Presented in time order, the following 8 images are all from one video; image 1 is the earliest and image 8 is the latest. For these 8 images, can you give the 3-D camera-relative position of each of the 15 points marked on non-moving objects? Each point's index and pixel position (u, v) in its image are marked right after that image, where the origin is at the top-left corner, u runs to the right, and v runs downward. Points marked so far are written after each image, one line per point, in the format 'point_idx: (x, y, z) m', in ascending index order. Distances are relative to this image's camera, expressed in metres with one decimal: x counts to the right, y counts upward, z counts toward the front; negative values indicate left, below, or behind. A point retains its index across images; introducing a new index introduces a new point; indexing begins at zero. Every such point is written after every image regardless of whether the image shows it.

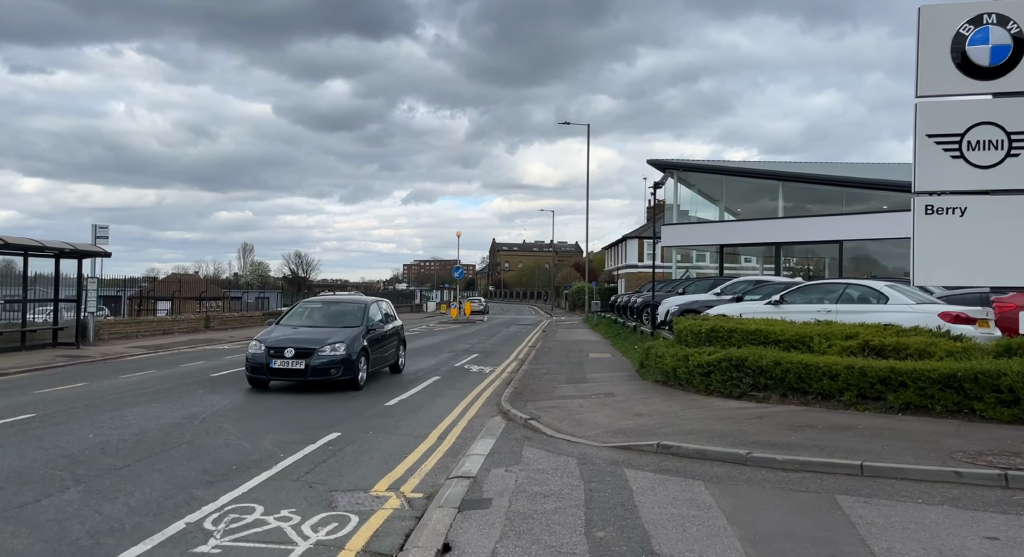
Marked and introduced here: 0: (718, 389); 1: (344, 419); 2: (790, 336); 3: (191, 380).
0: (+2.9, -1.6, +9.8) m
1: (-2.3, -1.9, +9.4) m
2: (+4.1, -0.9, +10.1) m
3: (-6.0, -1.9, +12.7) m
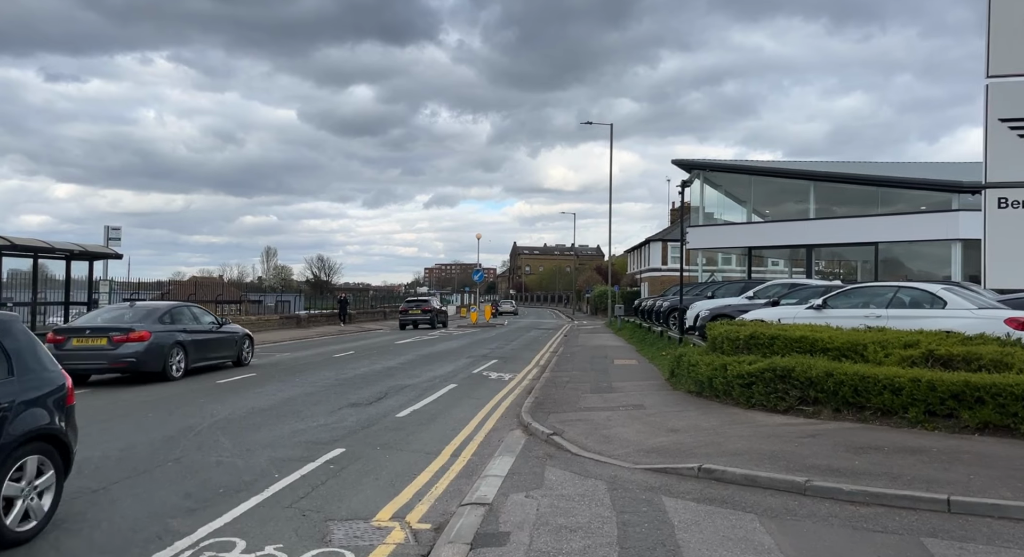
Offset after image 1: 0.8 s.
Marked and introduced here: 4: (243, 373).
0: (+3.2, -1.6, +8.9) m
1: (-2.0, -1.9, +8.6) m
2: (+4.4, -0.9, +9.2) m
3: (-5.6, -1.9, +12.1) m
4: (-5.7, -2.0, +14.9) m
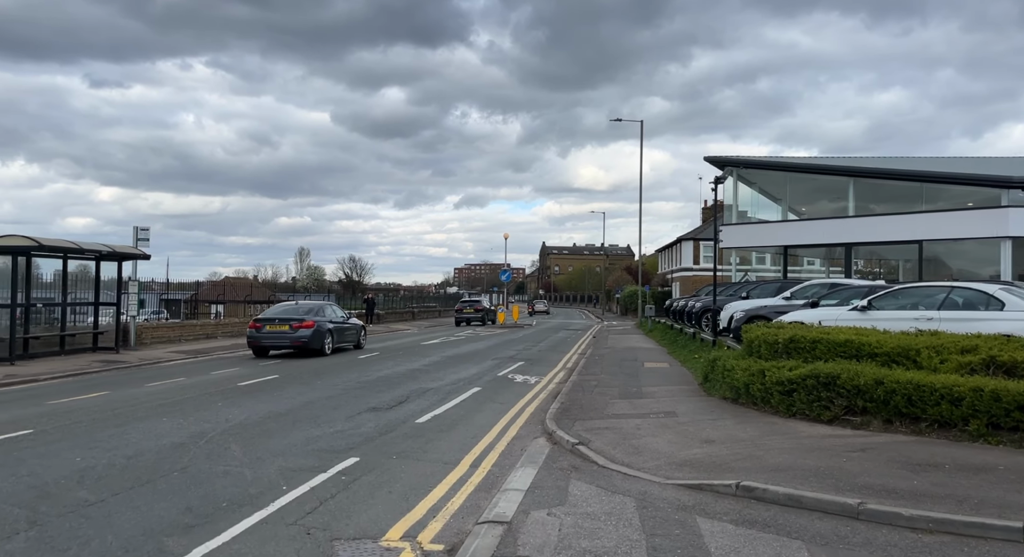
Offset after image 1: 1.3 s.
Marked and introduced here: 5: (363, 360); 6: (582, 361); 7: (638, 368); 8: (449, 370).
0: (+3.5, -1.6, +8.3) m
1: (-1.7, -1.9, +8.2) m
2: (+4.7, -0.9, +8.5) m
3: (-5.2, -1.9, +11.9) m
4: (-5.1, -2.0, +14.7) m
5: (-3.9, -2.2, +18.2) m
6: (+1.9, -2.3, +18.7) m
7: (+3.0, -2.1, +16.4) m
8: (-1.5, -2.2, +16.1) m
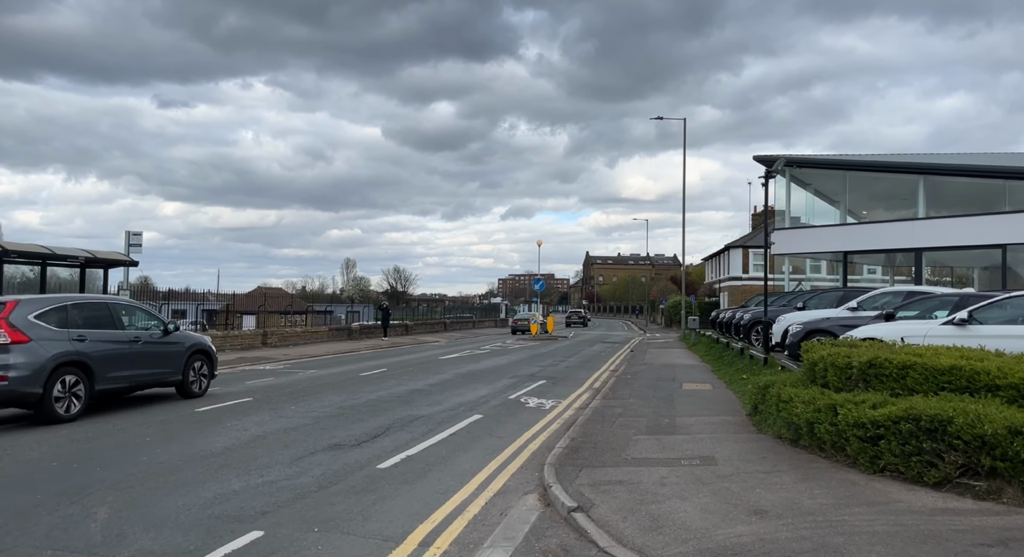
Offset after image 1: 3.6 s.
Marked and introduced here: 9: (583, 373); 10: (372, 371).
0: (+3.3, -1.6, +5.9) m
1: (-1.9, -2.0, +6.2) m
2: (+4.5, -0.9, +6.1) m
3: (-5.2, -2.0, +10.1) m
4: (-4.9, -2.2, +12.8) m
5: (-3.5, -2.4, +16.3) m
6: (+2.3, -2.5, +16.4) m
7: (+3.3, -2.3, +14.0) m
8: (-1.2, -2.3, +14.0) m
9: (+1.9, -2.6, +18.5) m
10: (-3.7, -2.4, +18.0) m
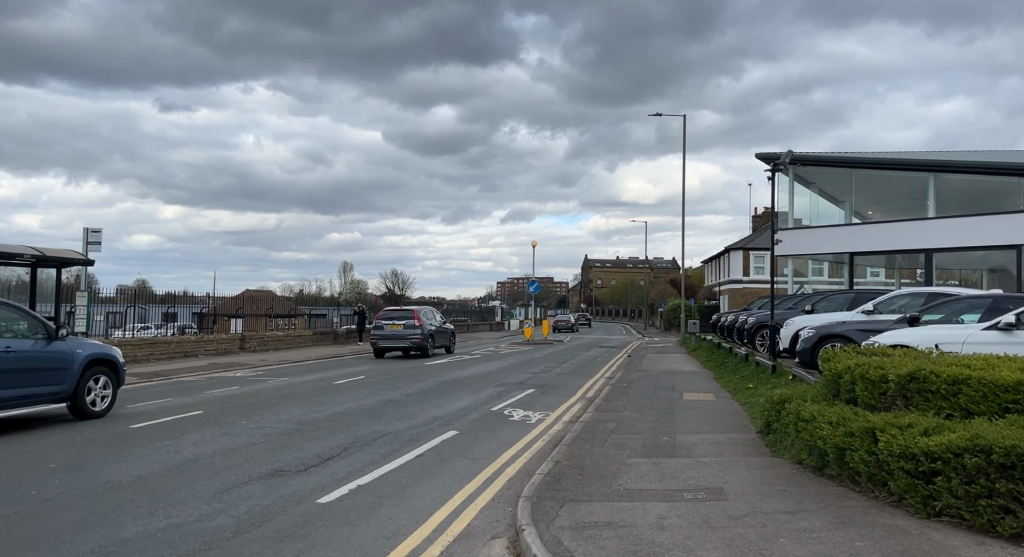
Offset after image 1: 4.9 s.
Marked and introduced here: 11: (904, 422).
0: (+3.0, -1.6, +4.6) m
1: (-2.2, -1.9, +4.9) m
2: (+4.2, -0.9, +4.8) m
3: (-5.5, -2.0, +8.8) m
4: (-5.2, -2.1, +11.6) m
5: (-3.8, -2.4, +15.0) m
6: (+2.0, -2.5, +15.2) m
7: (+3.0, -2.3, +12.8) m
8: (-1.5, -2.3, +12.7) m
9: (+1.6, -2.6, +17.3) m
10: (-4.0, -2.4, +16.7) m
11: (+3.1, -1.1, +5.4) m
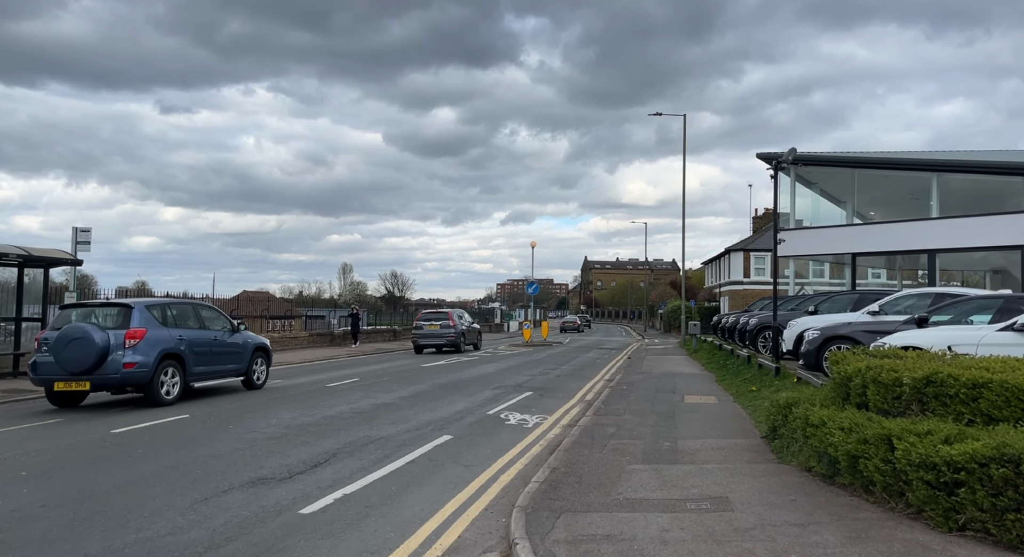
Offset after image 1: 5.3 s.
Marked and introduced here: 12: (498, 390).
0: (+2.9, -1.5, +4.3) m
1: (-2.3, -1.9, +4.6) m
2: (+4.1, -0.8, +4.5) m
3: (-5.5, -2.0, +8.5) m
4: (-5.2, -2.1, +11.2) m
5: (-3.8, -2.4, +14.7) m
6: (+2.0, -2.5, +14.8) m
7: (+3.0, -2.3, +12.4) m
8: (-1.6, -2.3, +12.4) m
9: (+1.5, -2.6, +16.9) m
10: (-4.1, -2.4, +16.4) m
11: (+3.0, -1.1, +5.0) m
12: (-0.3, -2.5, +15.3) m
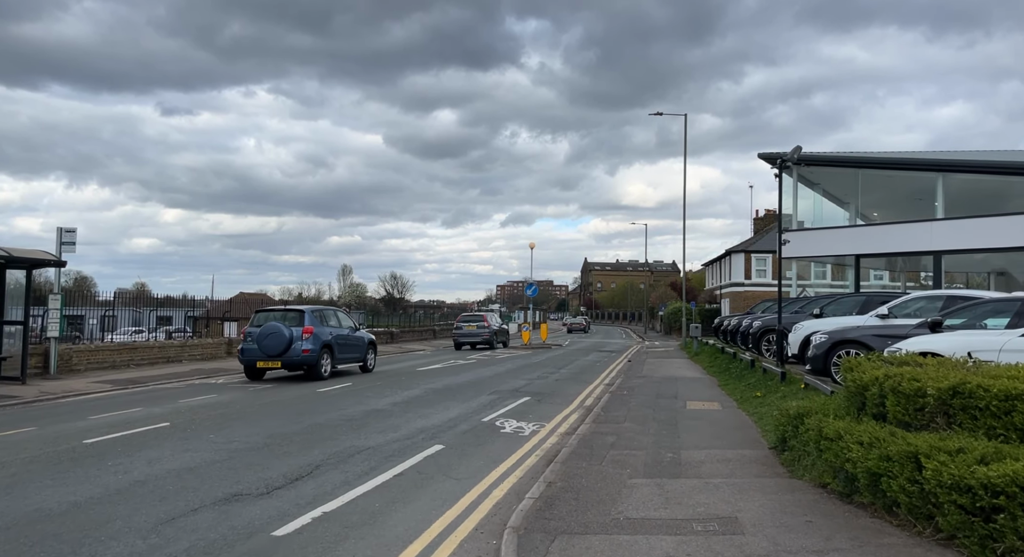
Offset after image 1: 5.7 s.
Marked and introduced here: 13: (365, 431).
0: (+2.9, -1.6, +3.8) m
1: (-2.3, -1.9, +4.1) m
2: (+4.1, -0.9, +4.0) m
3: (-5.6, -2.0, +8.0) m
4: (-5.3, -2.2, +10.8) m
5: (-3.9, -2.4, +14.2) m
6: (+1.9, -2.5, +14.4) m
7: (+2.9, -2.3, +12.0) m
8: (-1.6, -2.3, +11.9) m
9: (+1.5, -2.6, +16.5) m
10: (-4.1, -2.5, +15.9) m
11: (+3.0, -1.1, +4.6) m
12: (-0.4, -2.5, +14.8) m
13: (-2.2, -2.2, +10.1) m
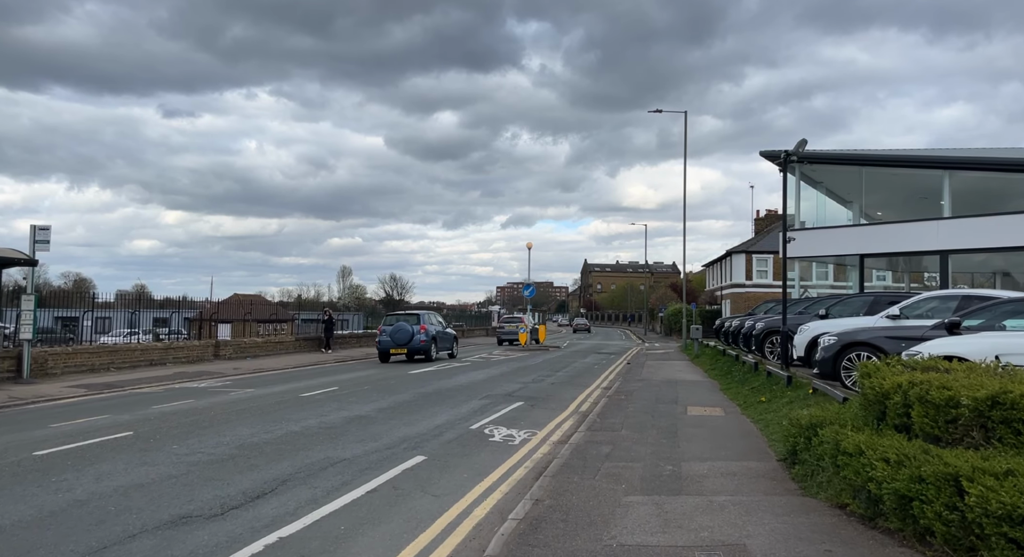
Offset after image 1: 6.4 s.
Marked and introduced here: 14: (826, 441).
0: (+2.7, -1.5, +3.2) m
1: (-2.5, -1.9, +3.5) m
2: (+3.9, -0.8, +3.4) m
3: (-5.7, -2.0, +7.3) m
4: (-5.5, -2.1, +10.1) m
5: (-4.0, -2.4, +13.6) m
6: (+1.8, -2.5, +13.7) m
7: (+2.8, -2.3, +11.3) m
8: (-1.8, -2.3, +11.3) m
9: (+1.3, -2.6, +15.8) m
10: (-4.3, -2.5, +15.3) m
11: (+2.8, -1.1, +3.9) m
12: (-0.5, -2.5, +14.2) m
13: (-2.3, -2.2, +9.5) m
14: (+2.7, -1.4, +5.9) m
